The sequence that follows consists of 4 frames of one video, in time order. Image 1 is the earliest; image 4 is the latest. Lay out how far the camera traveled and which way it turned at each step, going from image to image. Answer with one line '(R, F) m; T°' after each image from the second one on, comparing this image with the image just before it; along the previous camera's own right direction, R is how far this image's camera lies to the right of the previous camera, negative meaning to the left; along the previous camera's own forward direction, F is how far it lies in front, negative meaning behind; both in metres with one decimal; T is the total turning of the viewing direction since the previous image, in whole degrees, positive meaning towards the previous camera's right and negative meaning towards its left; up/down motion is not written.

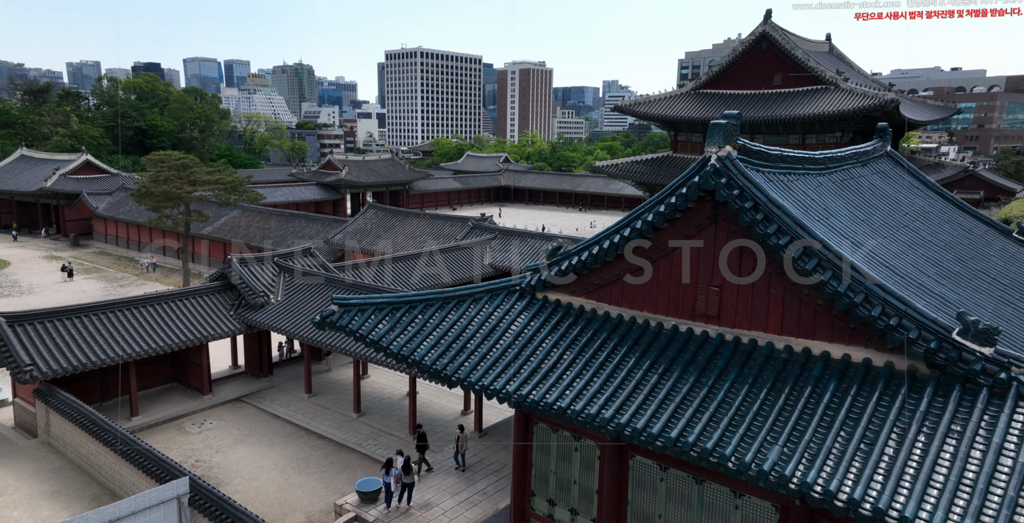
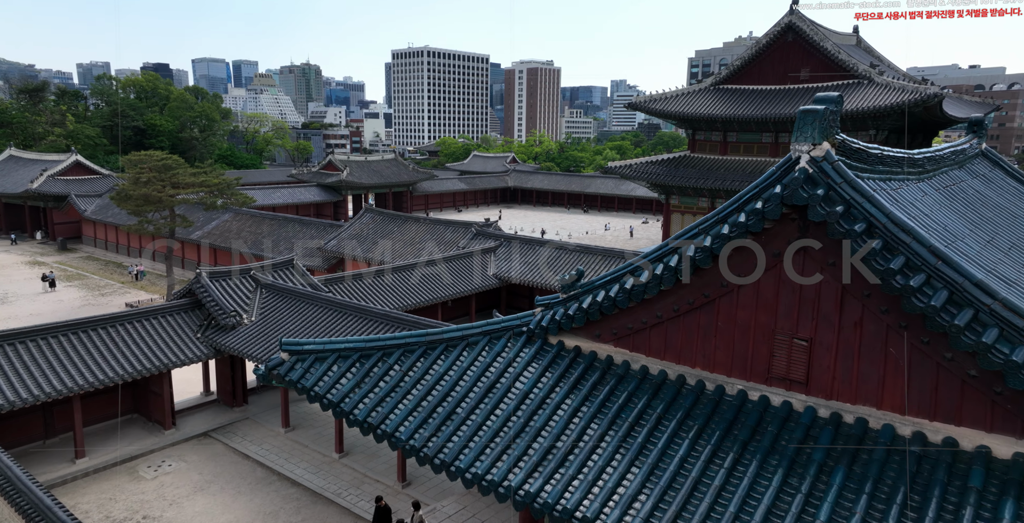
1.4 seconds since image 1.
(0.0, +2.4) m; -1°
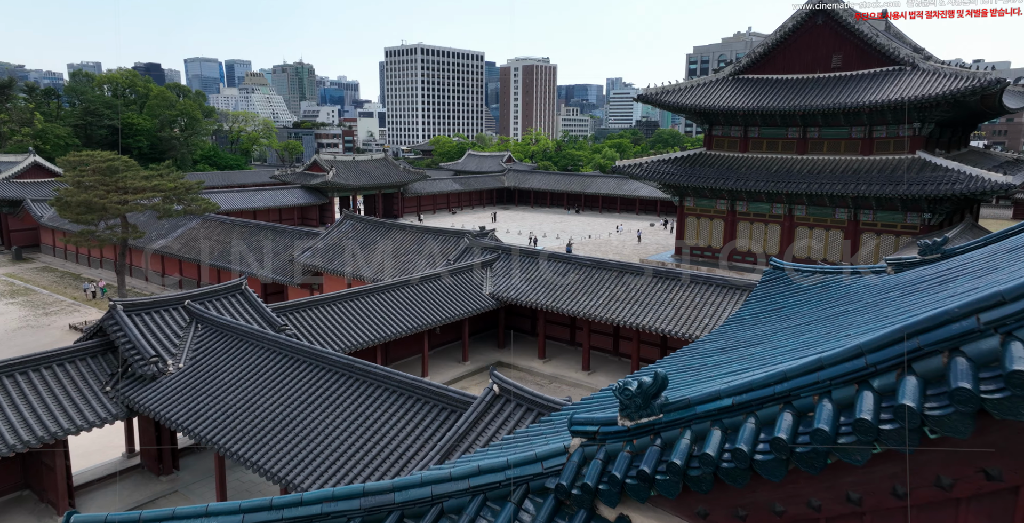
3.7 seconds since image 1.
(-0.1, +3.8) m; 0°
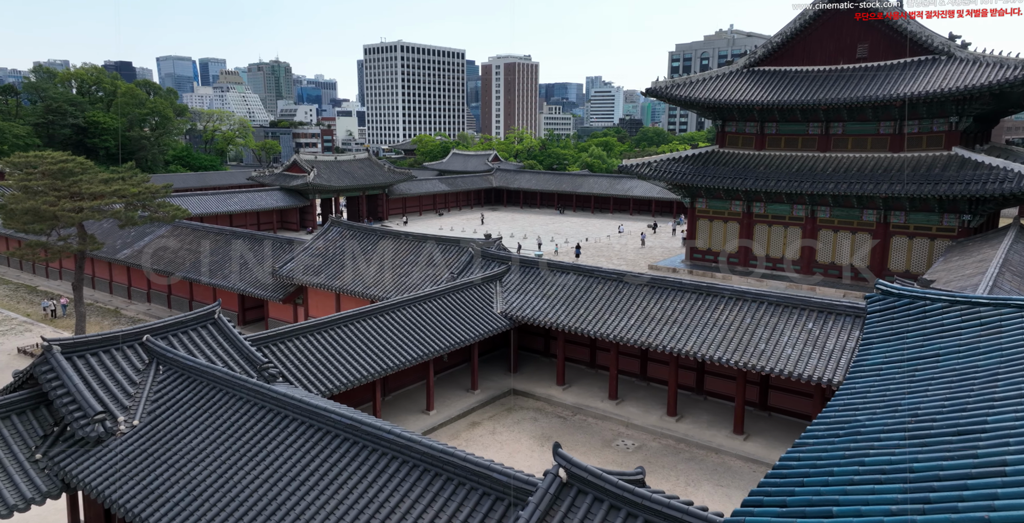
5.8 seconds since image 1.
(-0.9, +2.7) m; +2°
